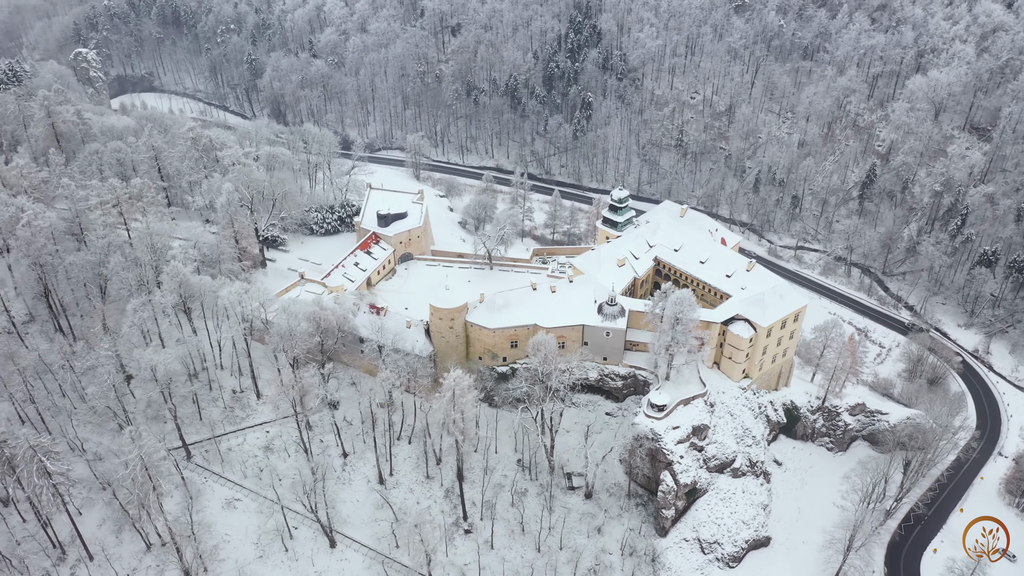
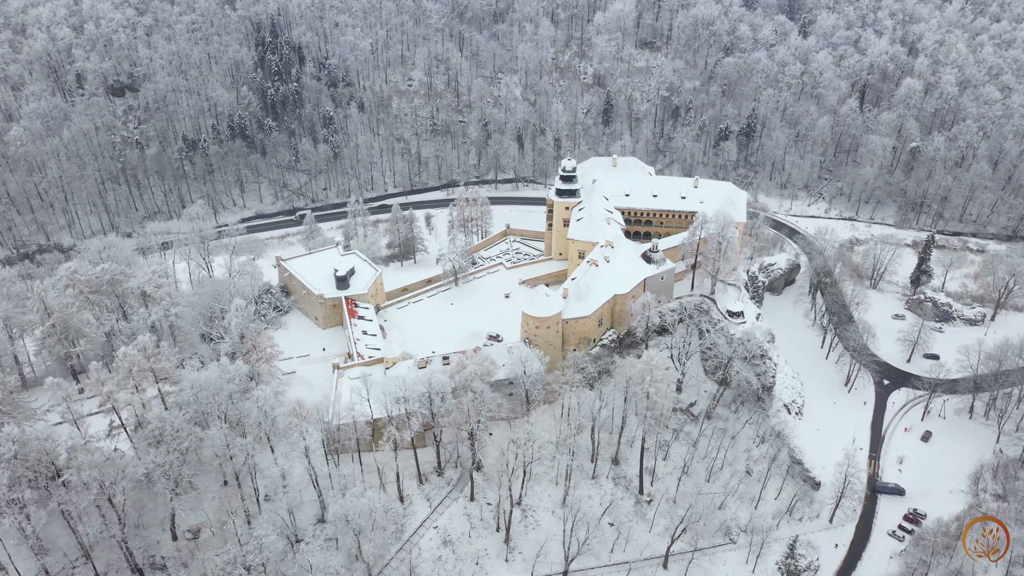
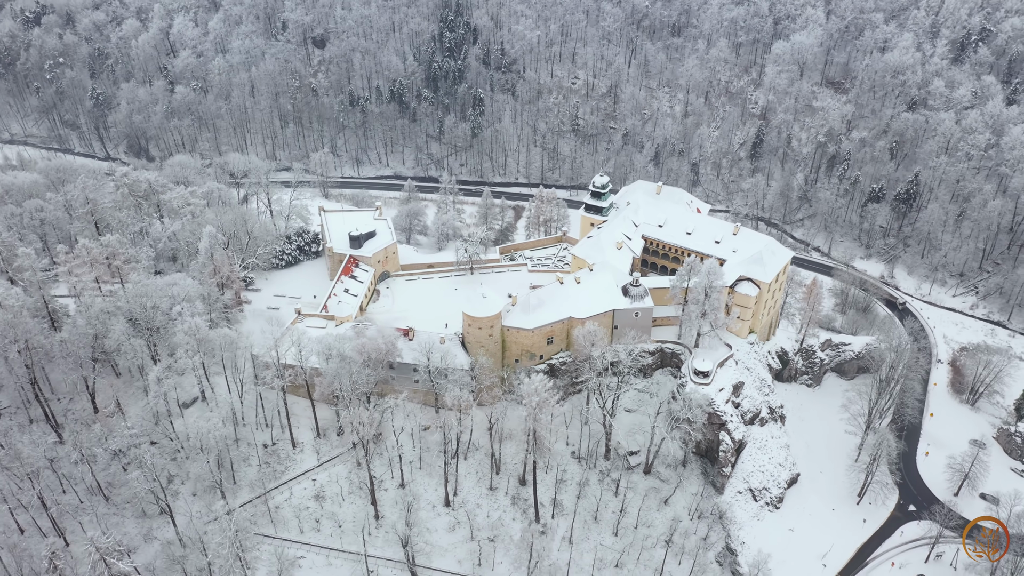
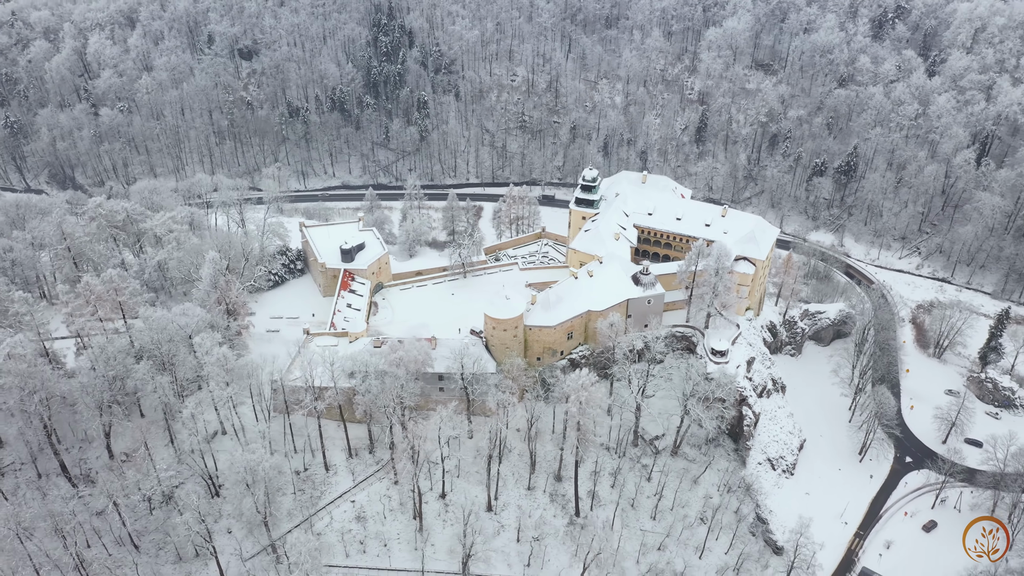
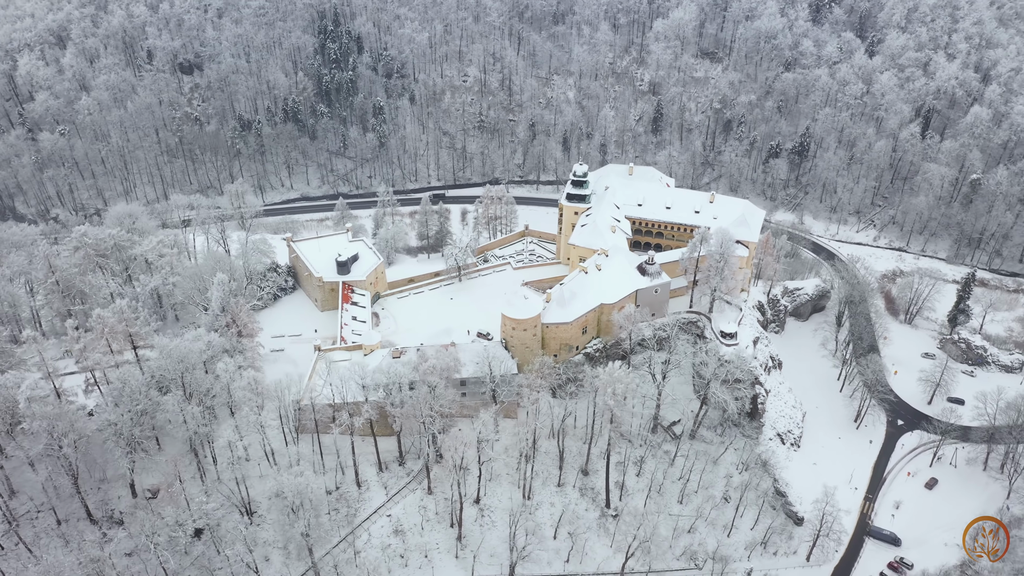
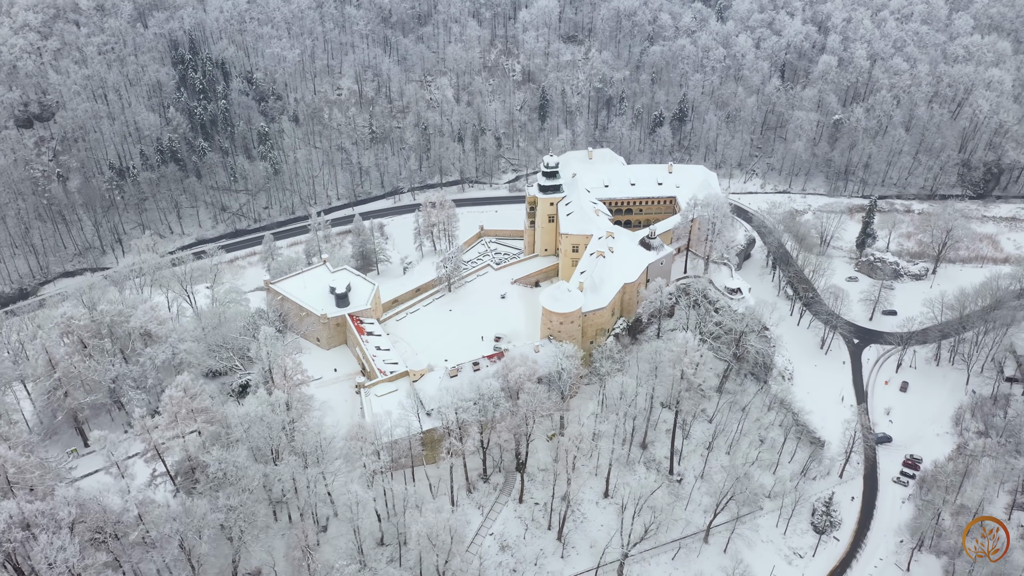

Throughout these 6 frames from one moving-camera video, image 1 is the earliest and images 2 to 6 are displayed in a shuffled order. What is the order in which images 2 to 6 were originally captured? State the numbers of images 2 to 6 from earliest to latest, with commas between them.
3, 4, 5, 2, 6
